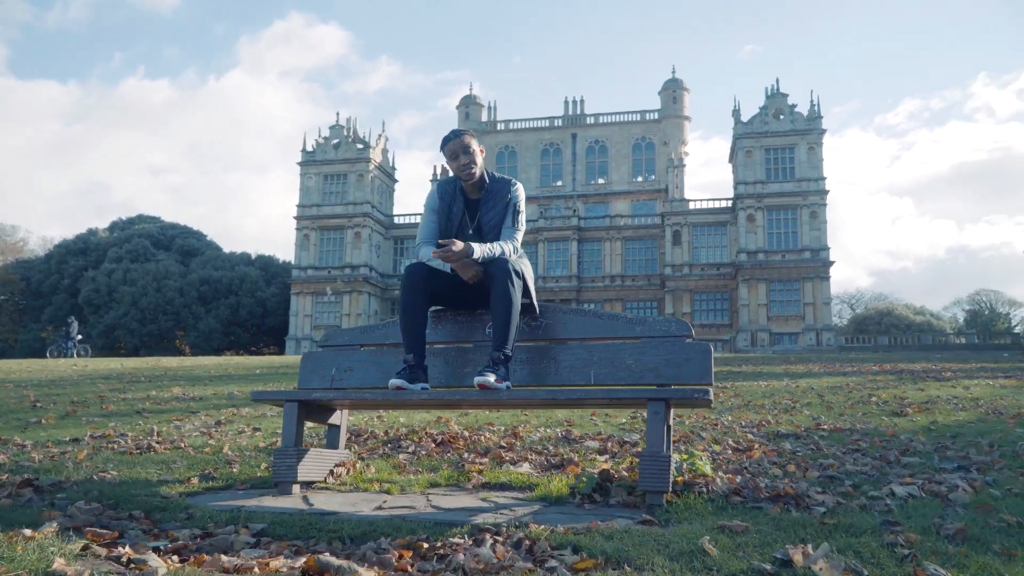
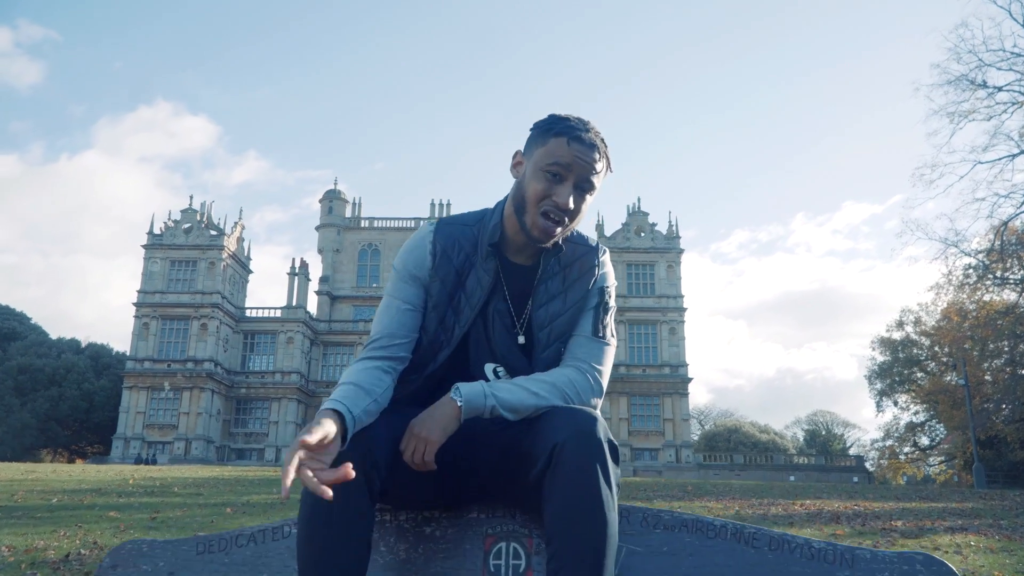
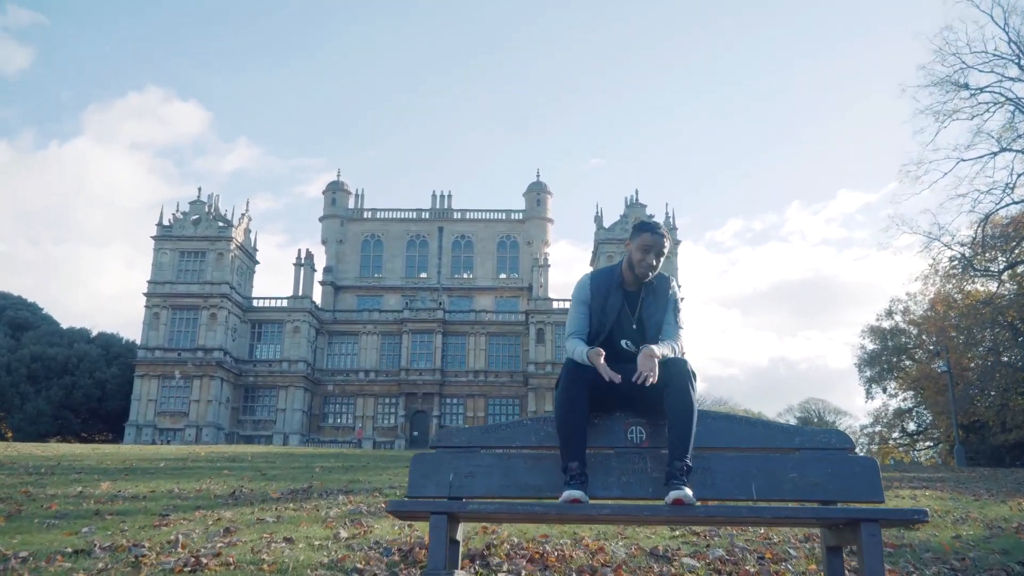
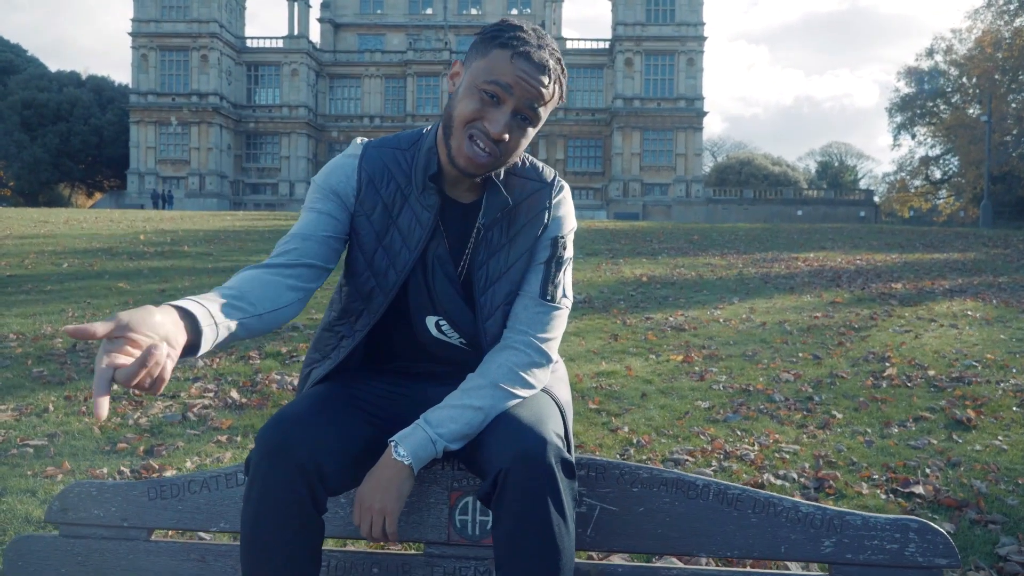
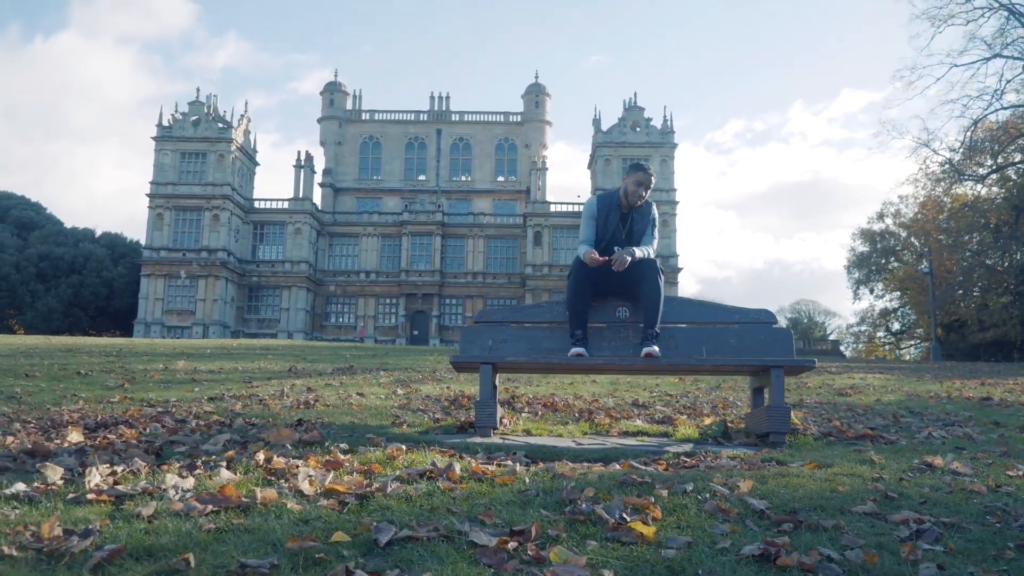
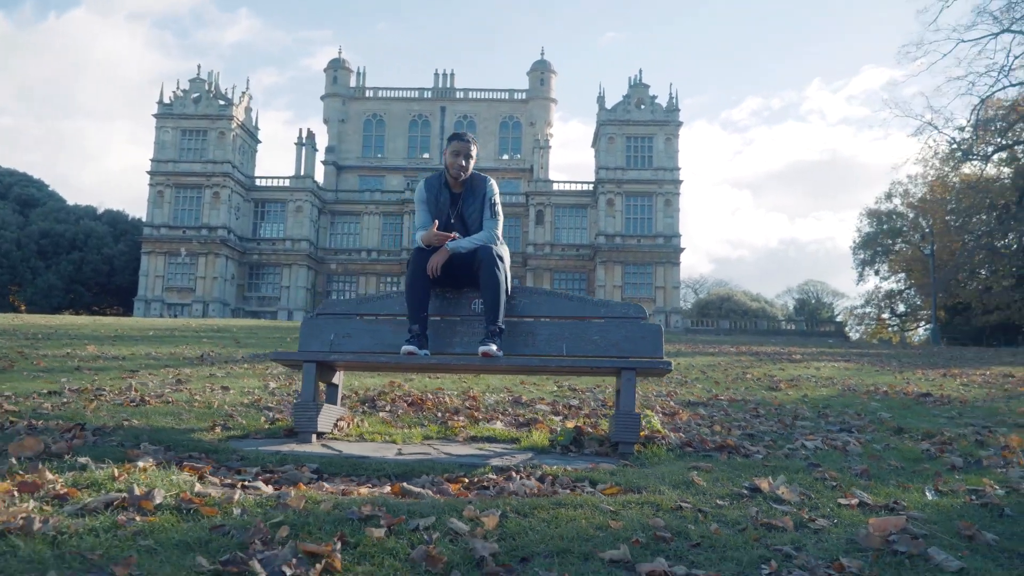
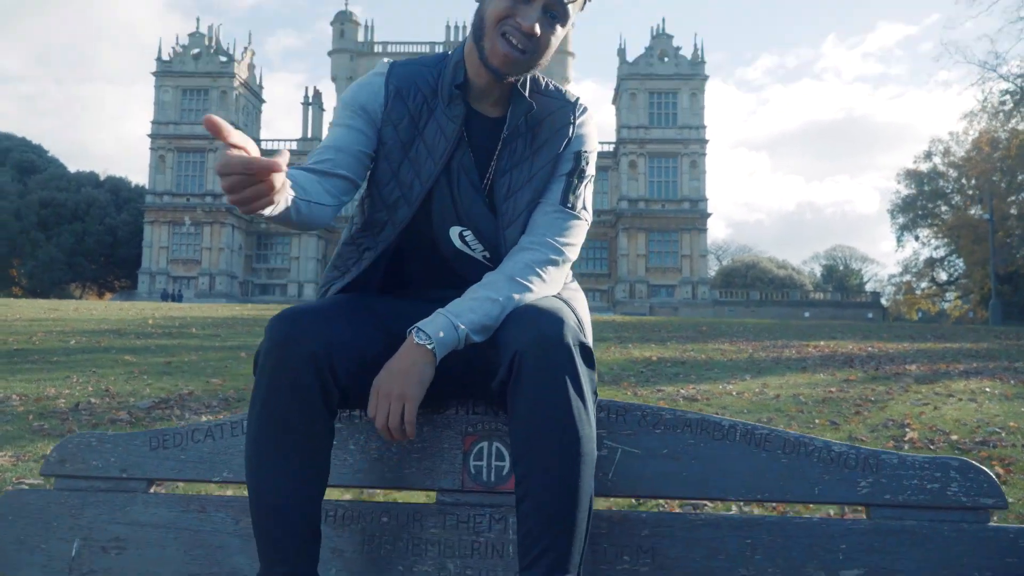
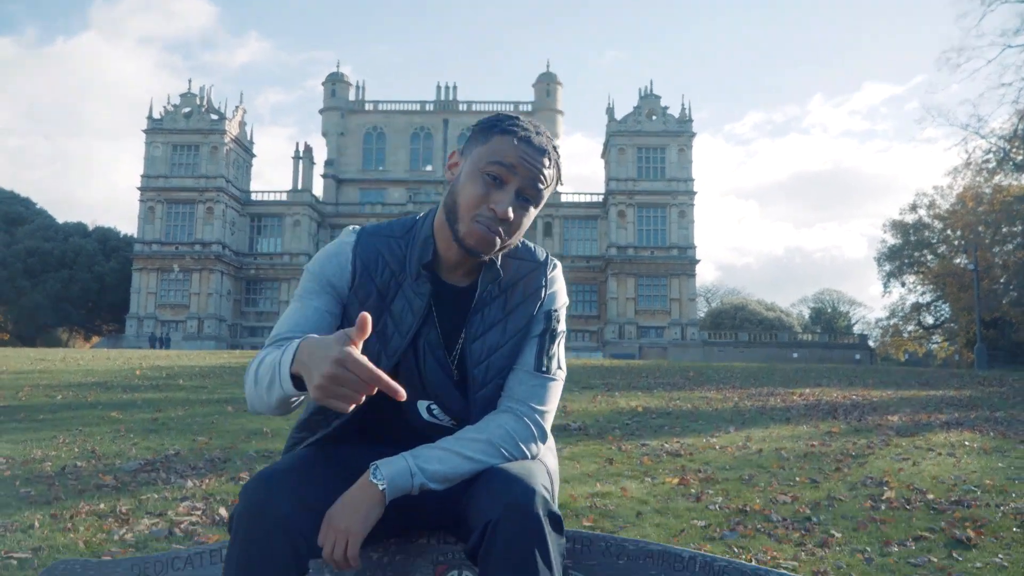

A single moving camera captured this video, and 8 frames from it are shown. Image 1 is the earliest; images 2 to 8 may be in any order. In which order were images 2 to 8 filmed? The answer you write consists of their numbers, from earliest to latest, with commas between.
6, 5, 3, 2, 8, 4, 7
